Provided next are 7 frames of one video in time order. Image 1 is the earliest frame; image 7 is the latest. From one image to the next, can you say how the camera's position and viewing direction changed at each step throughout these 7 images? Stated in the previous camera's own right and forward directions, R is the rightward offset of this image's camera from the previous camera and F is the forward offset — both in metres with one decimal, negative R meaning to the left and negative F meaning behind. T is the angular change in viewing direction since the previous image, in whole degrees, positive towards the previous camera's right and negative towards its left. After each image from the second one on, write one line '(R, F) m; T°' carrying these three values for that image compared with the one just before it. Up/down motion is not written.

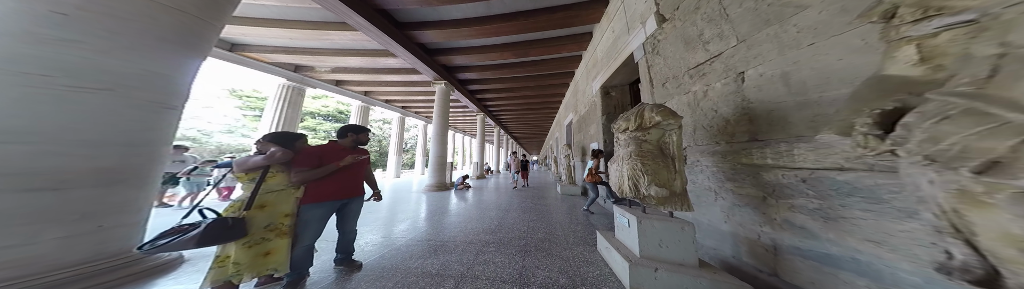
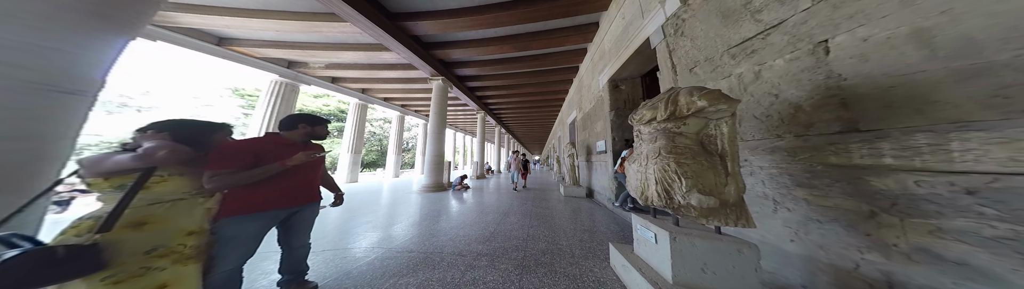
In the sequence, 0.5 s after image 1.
(0.0, +0.2) m; 0°
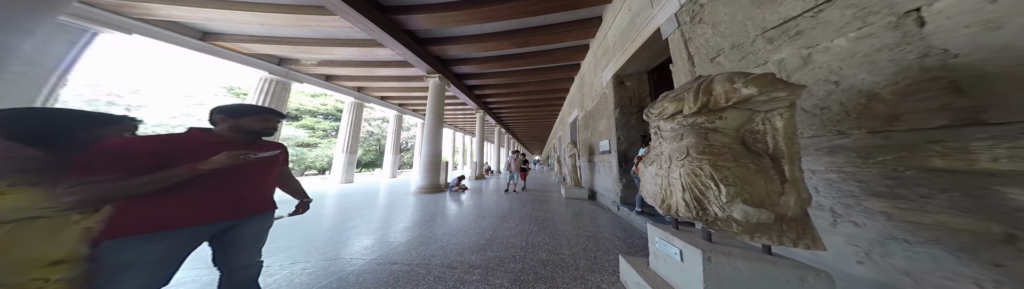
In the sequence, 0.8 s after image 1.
(0.0, +0.2) m; 0°
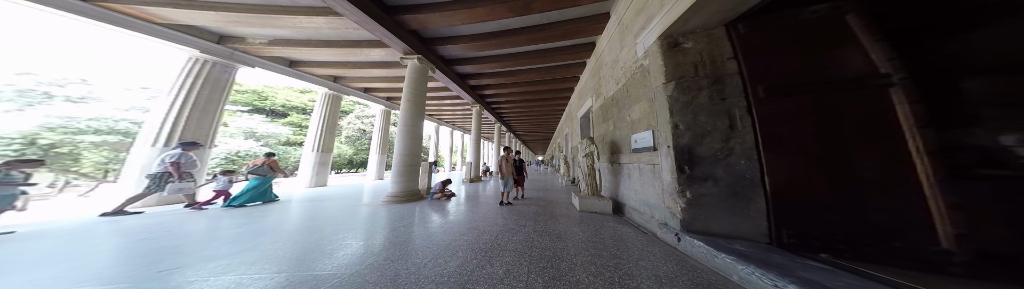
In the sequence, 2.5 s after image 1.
(+0.1, +1.1) m; 0°
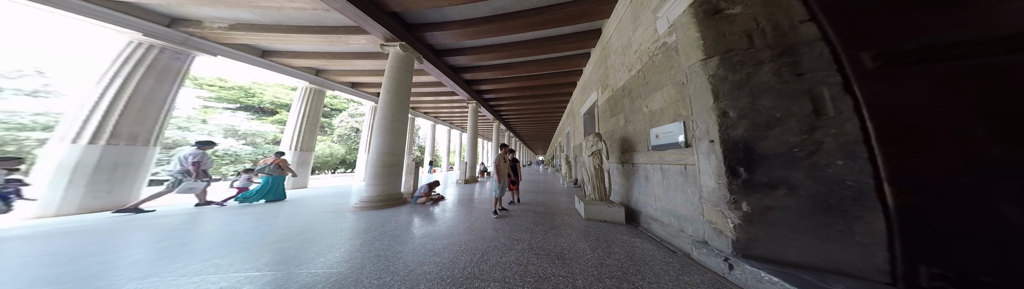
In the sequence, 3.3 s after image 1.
(+0.1, +0.5) m; 0°
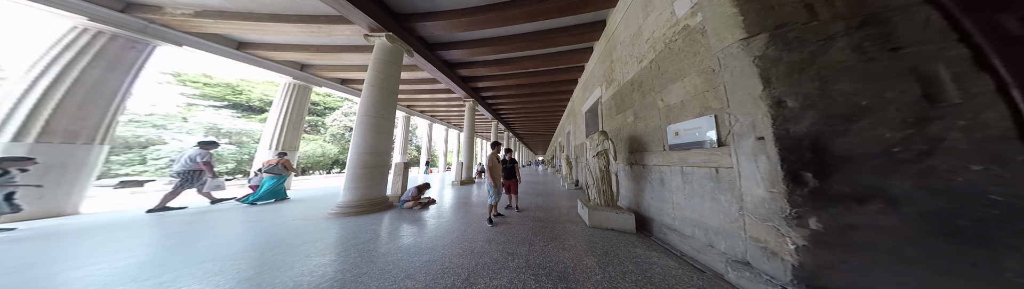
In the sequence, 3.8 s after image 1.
(0.0, +0.3) m; +1°
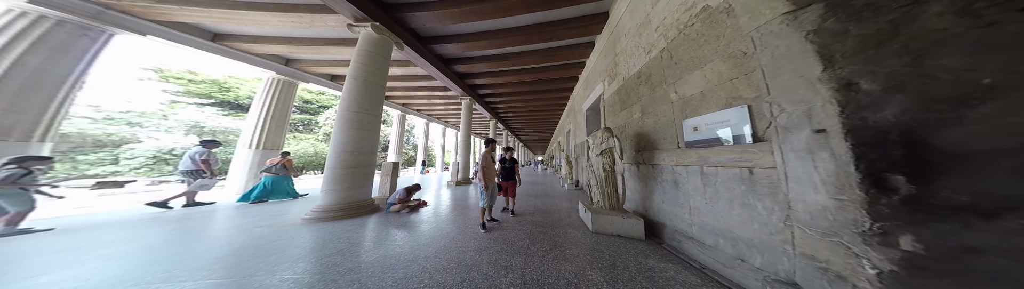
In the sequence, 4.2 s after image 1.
(0.0, +0.3) m; +1°
